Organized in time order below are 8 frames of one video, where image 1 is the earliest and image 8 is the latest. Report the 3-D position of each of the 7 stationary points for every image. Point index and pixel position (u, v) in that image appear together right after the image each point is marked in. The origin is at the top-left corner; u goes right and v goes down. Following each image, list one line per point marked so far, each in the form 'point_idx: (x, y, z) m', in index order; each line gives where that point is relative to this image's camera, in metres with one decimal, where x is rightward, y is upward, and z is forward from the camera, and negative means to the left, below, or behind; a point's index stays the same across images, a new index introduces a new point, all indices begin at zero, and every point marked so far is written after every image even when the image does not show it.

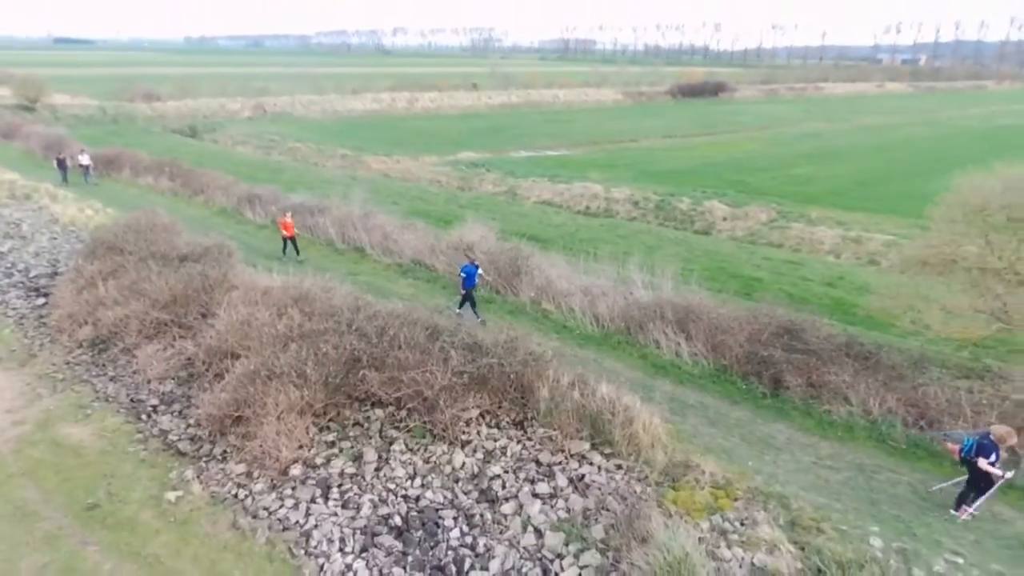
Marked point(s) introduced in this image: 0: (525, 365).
0: (+0.3, -2.1, +16.5) m
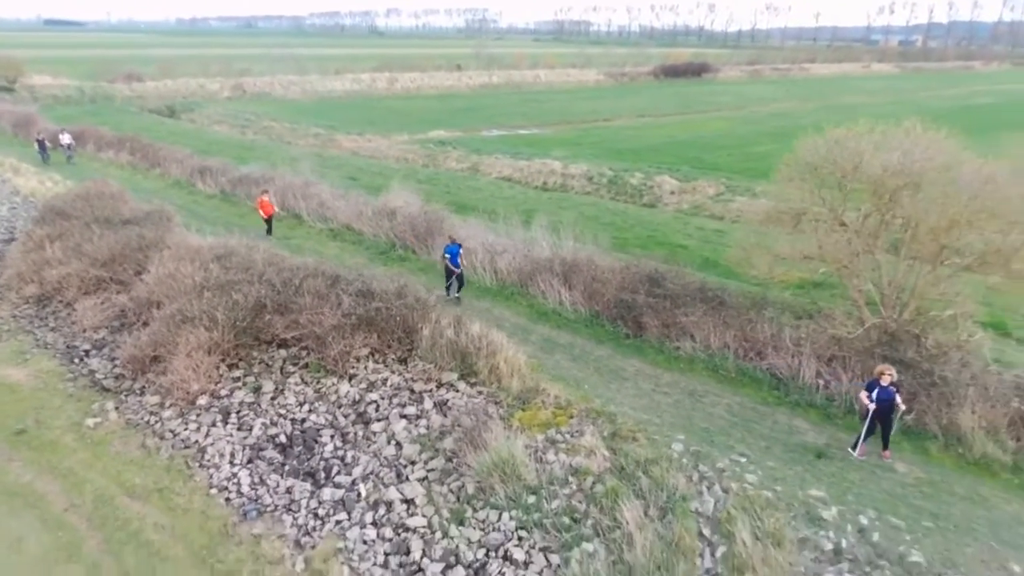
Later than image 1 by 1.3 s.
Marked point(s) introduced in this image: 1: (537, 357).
0: (-2.9, -0.7, +18.4) m
1: (+0.6, -2.0, +17.6) m
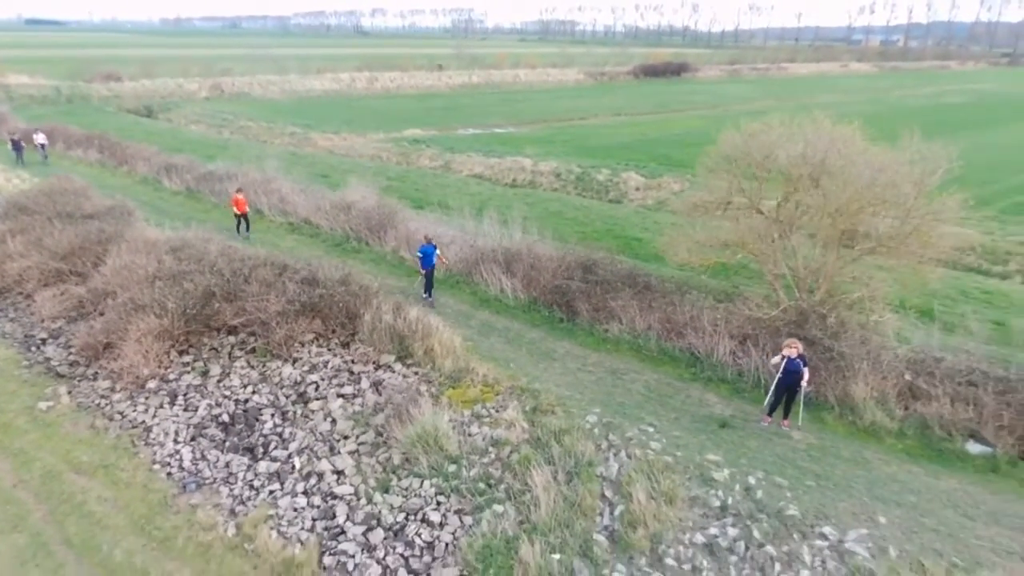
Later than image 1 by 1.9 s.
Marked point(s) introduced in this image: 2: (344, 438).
0: (-4.8, -0.3, +19.3) m
1: (-1.2, -1.6, +18.6) m
2: (-4.1, -3.6, +15.3) m
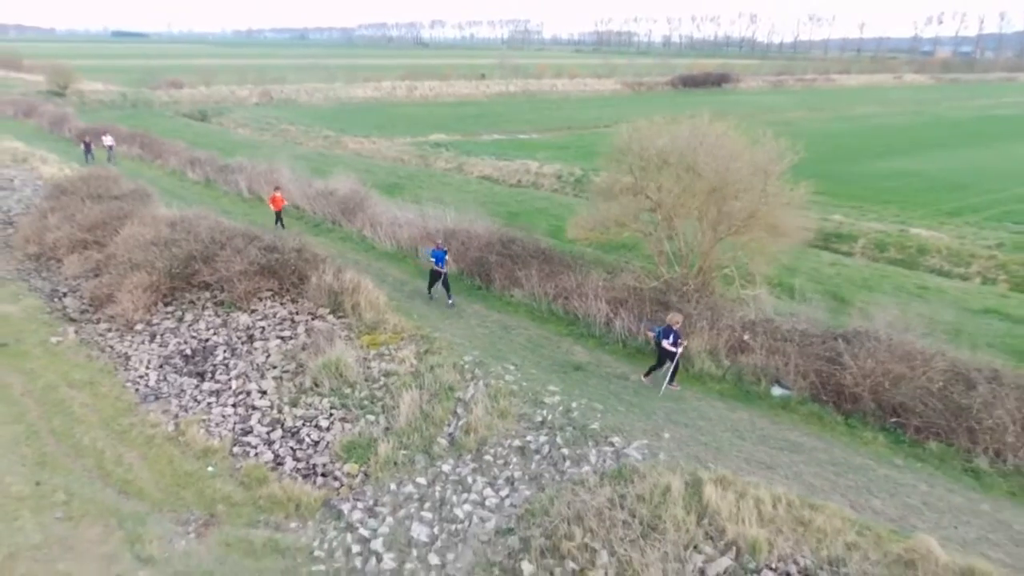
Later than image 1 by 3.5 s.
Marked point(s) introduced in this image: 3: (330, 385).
0: (-7.5, +0.9, +23.0) m
1: (-4.0, -0.5, +22.0) m
2: (-7.2, -2.4, +19.0) m
3: (-5.1, -2.7, +17.7) m
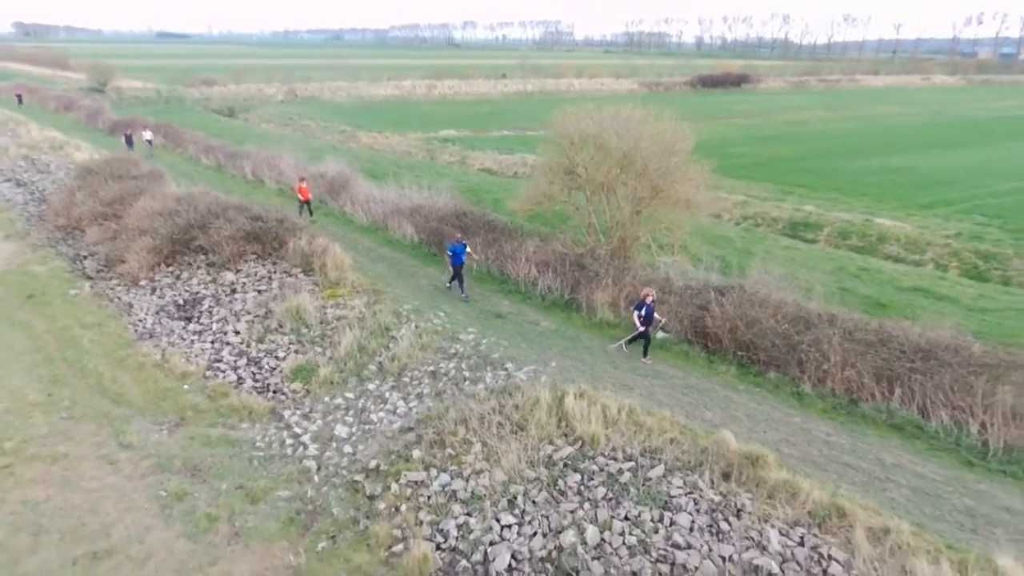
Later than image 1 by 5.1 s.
0: (-9.5, +2.4, +26.5) m
1: (-6.1, +1.0, +25.3) m
2: (-9.4, -0.9, +22.5) m
3: (-7.4, -1.3, +21.1) m
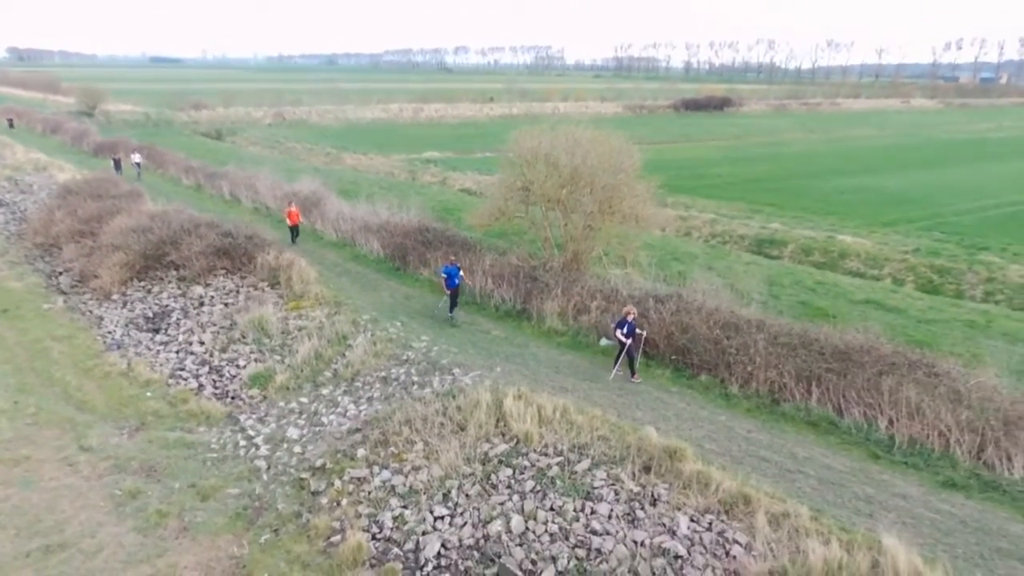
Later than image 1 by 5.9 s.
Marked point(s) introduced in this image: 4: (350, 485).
0: (-11.1, +1.8, +27.4) m
1: (-7.7, +0.4, +26.3) m
2: (-11.1, -1.3, +23.3) m
3: (-9.0, -1.7, +21.9) m
4: (-3.9, -4.7, +15.1) m
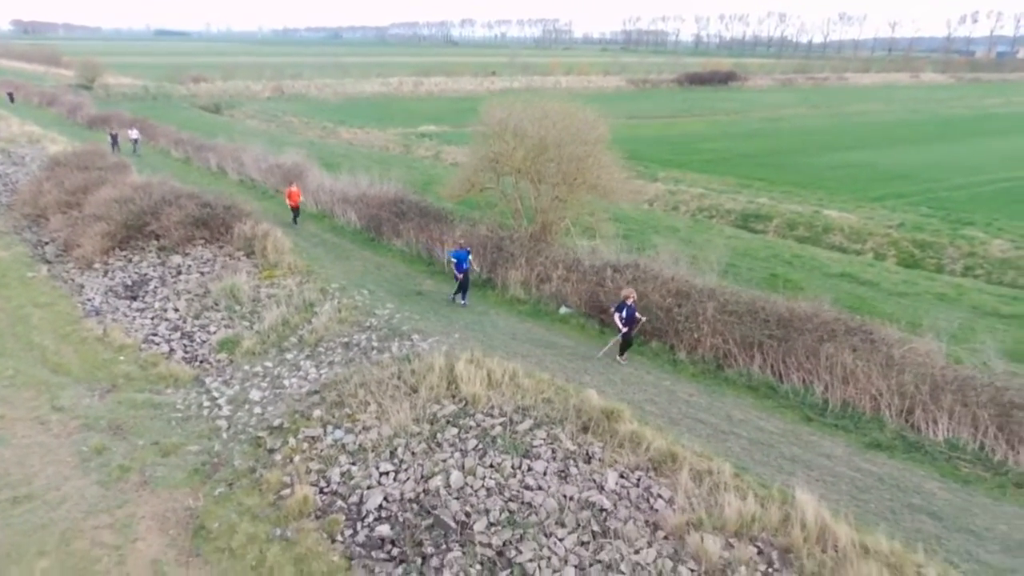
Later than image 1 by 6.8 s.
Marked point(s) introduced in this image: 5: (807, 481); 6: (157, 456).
0: (-12.3, +3.1, +27.9) m
1: (-8.9, +1.7, +26.8) m
2: (-12.3, -0.2, +23.9) m
3: (-10.2, -0.6, +22.5) m
4: (-5.2, -3.9, +15.8) m
5: (+6.2, -4.0, +13.2) m
6: (-9.1, -4.3, +16.2) m
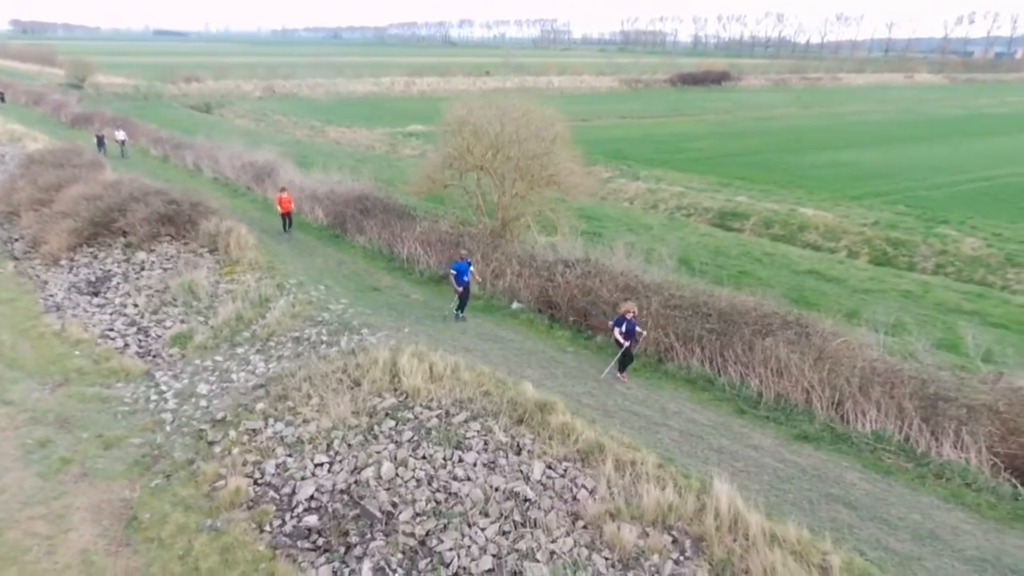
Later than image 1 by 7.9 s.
0: (-13.9, +3.2, +28.0) m
1: (-10.5, +1.8, +26.9) m
2: (-13.9, 0.0, +24.0) m
3: (-11.8, -0.4, +22.6) m
4: (-6.8, -3.7, +15.9) m
5: (+4.6, -3.9, +13.3) m
6: (-10.7, -4.1, +16.3) m
